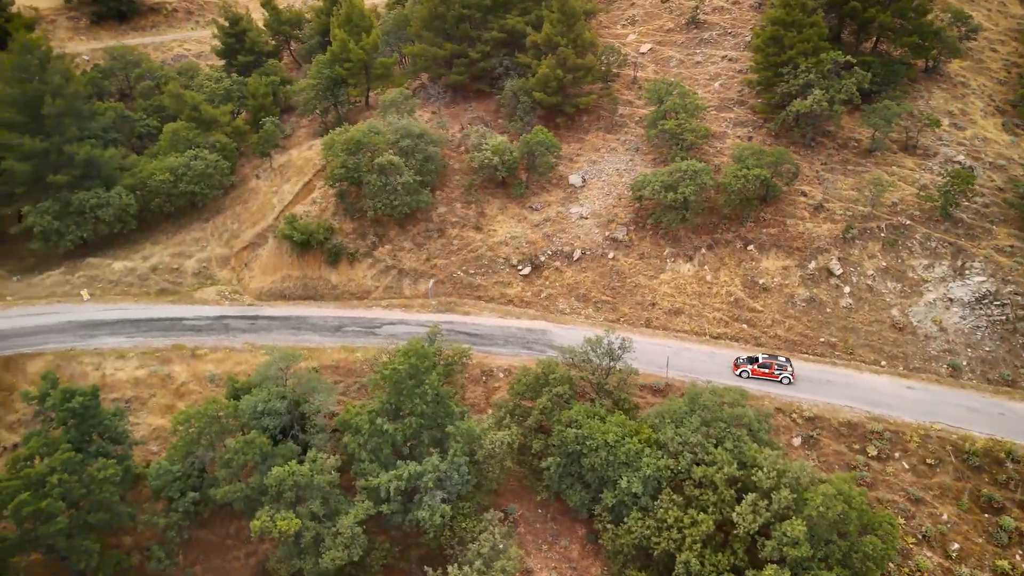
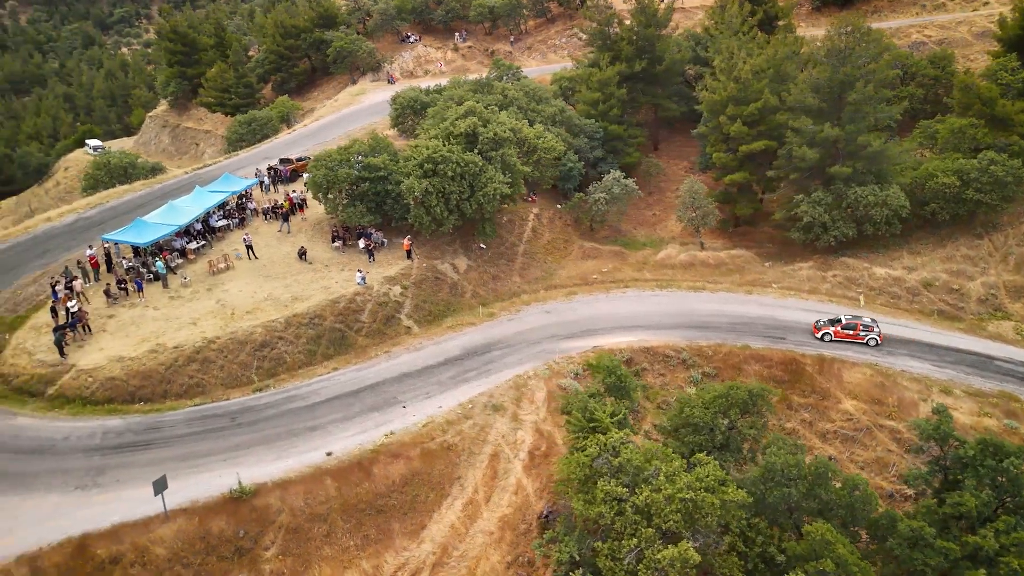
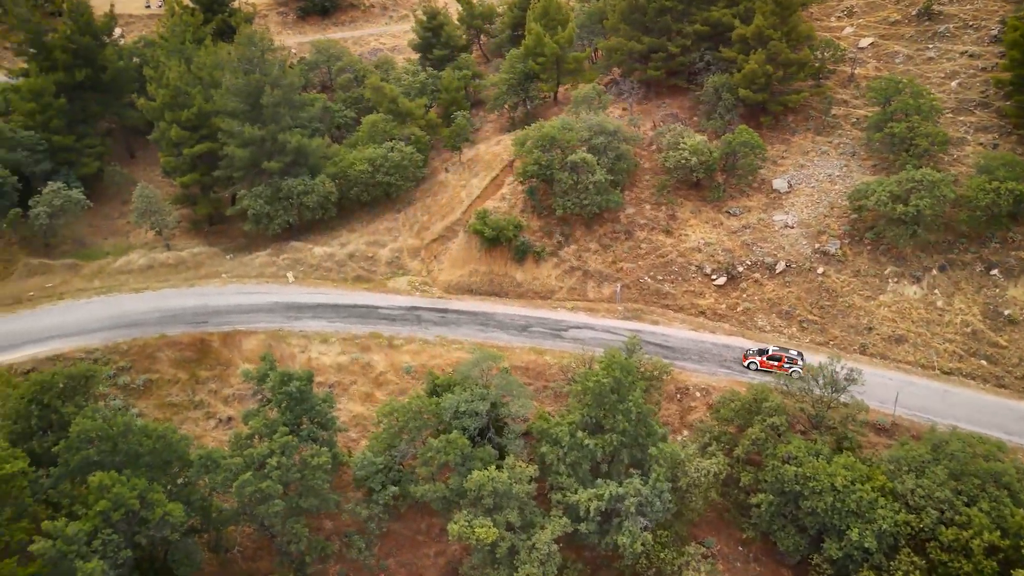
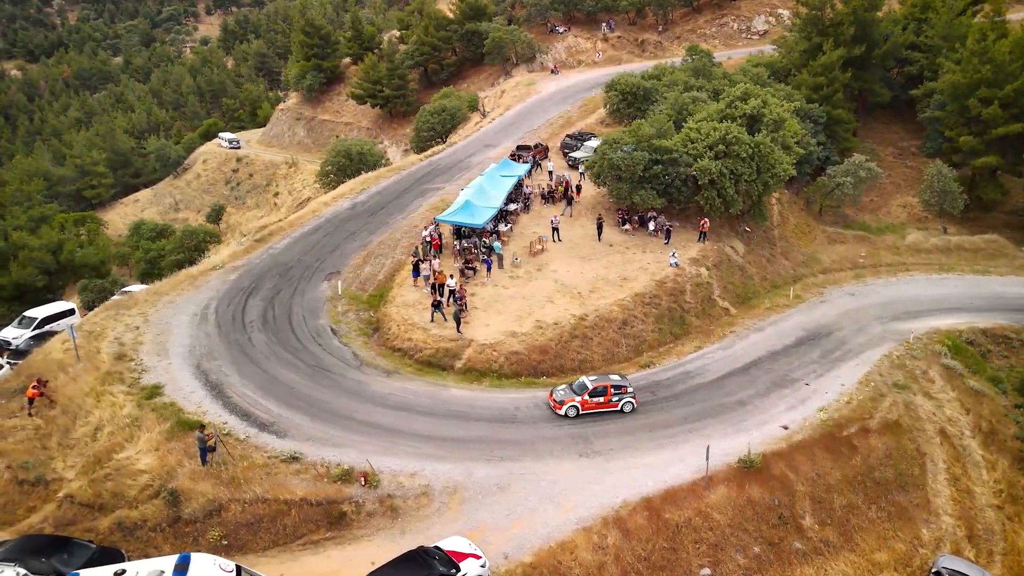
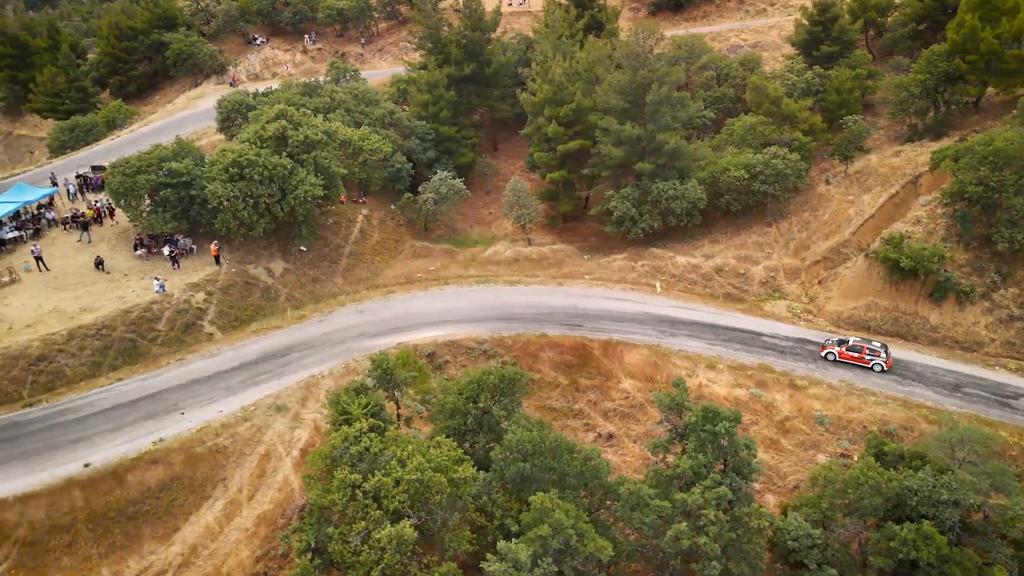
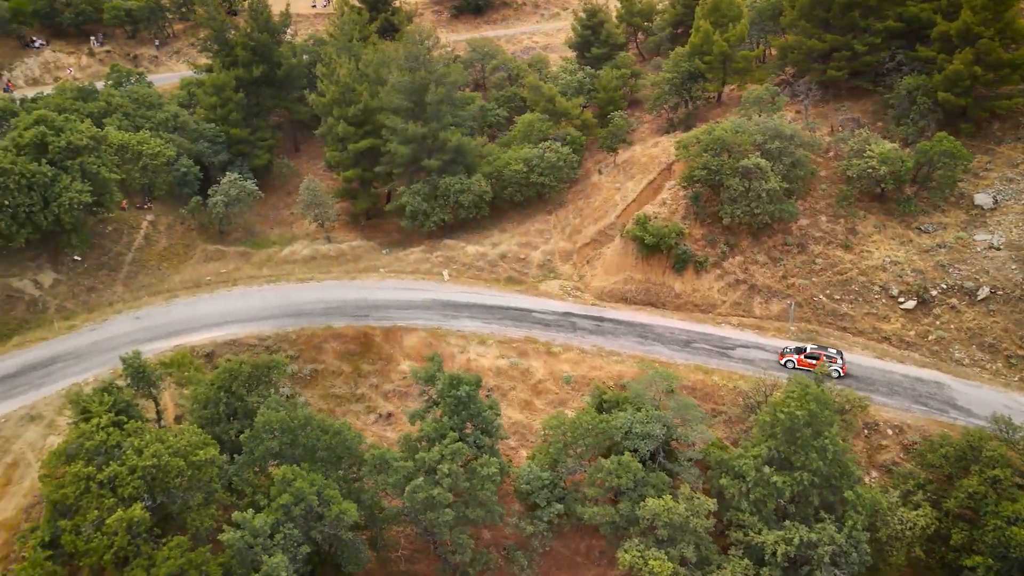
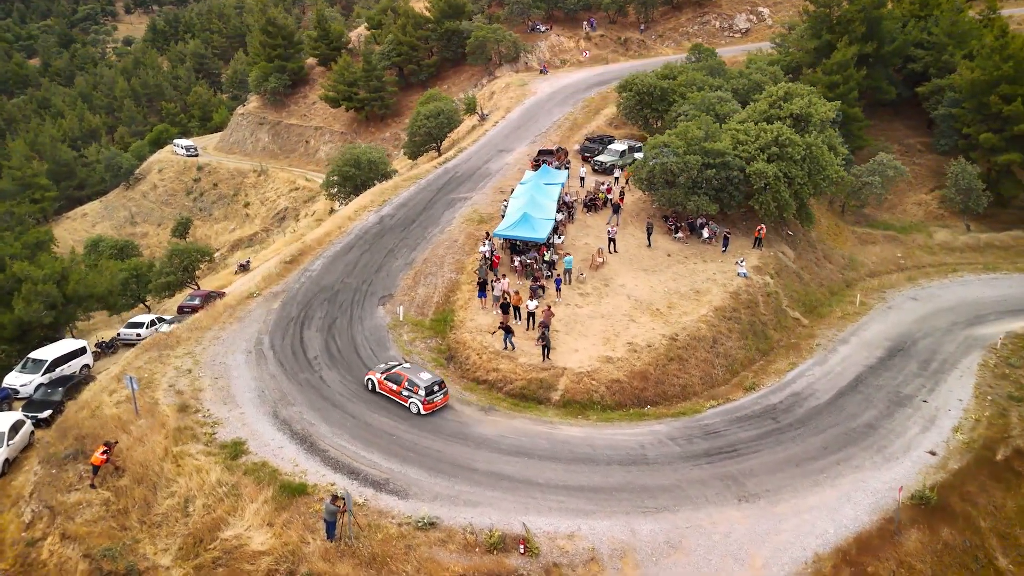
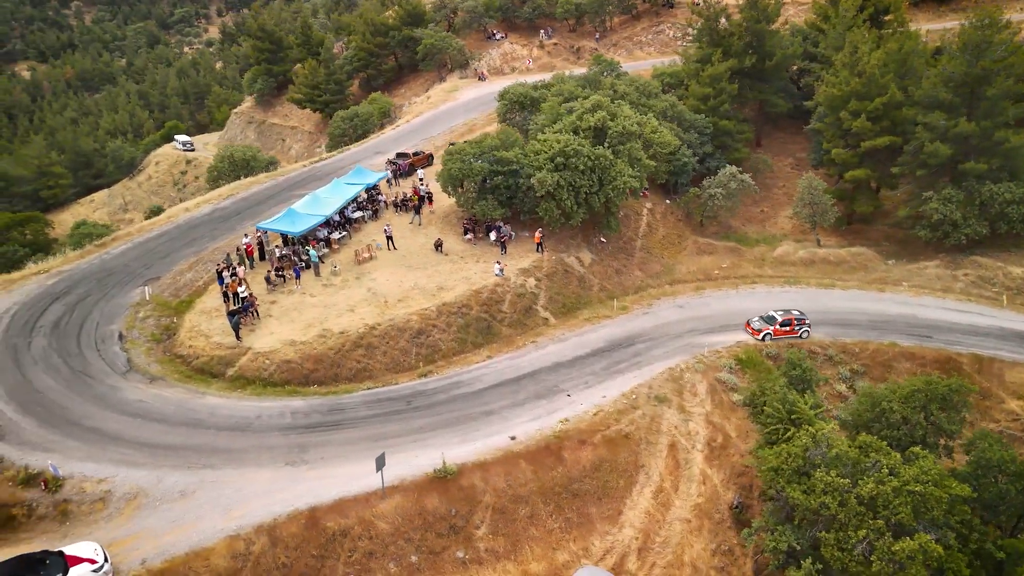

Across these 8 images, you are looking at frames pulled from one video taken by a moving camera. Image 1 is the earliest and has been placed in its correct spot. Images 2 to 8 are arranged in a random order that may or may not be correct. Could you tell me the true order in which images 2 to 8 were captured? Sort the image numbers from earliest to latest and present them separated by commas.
3, 6, 5, 2, 8, 4, 7
